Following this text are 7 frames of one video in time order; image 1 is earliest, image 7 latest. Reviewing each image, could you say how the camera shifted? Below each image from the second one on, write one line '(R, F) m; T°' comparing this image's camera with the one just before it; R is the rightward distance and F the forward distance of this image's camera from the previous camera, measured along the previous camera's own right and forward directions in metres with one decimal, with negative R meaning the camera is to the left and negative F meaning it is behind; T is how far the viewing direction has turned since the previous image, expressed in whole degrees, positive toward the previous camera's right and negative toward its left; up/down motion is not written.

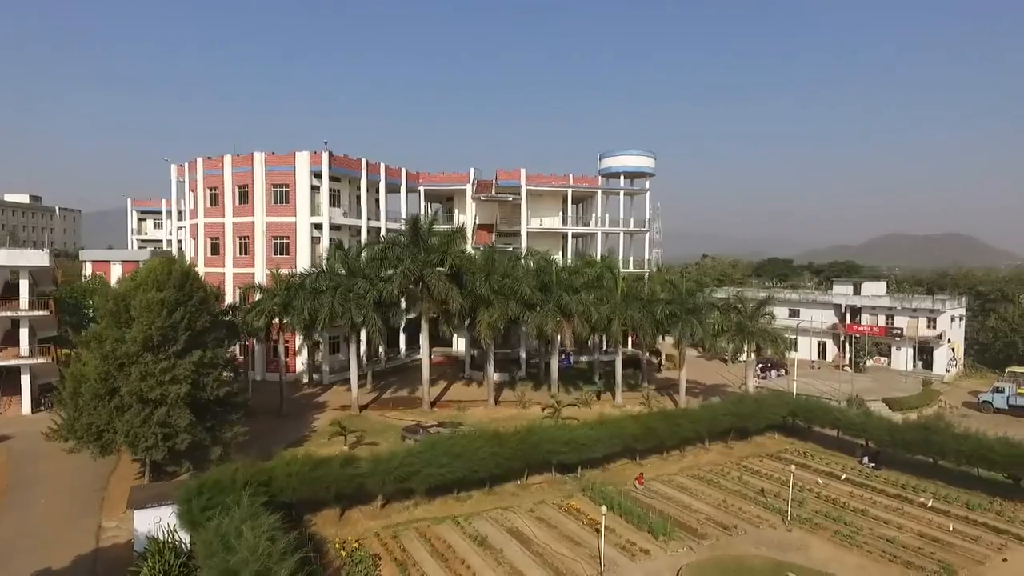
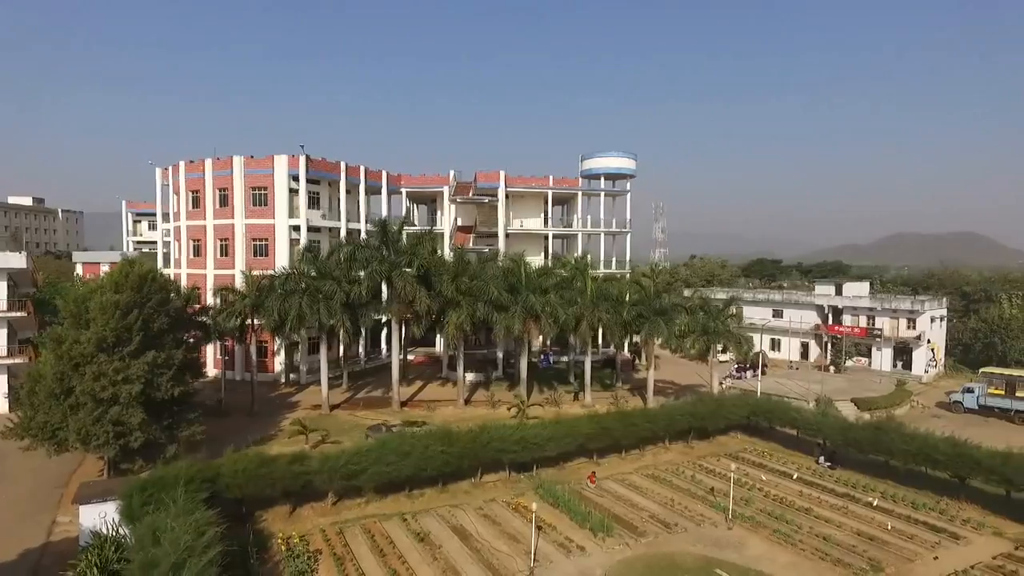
(+2.1, -0.4) m; -1°
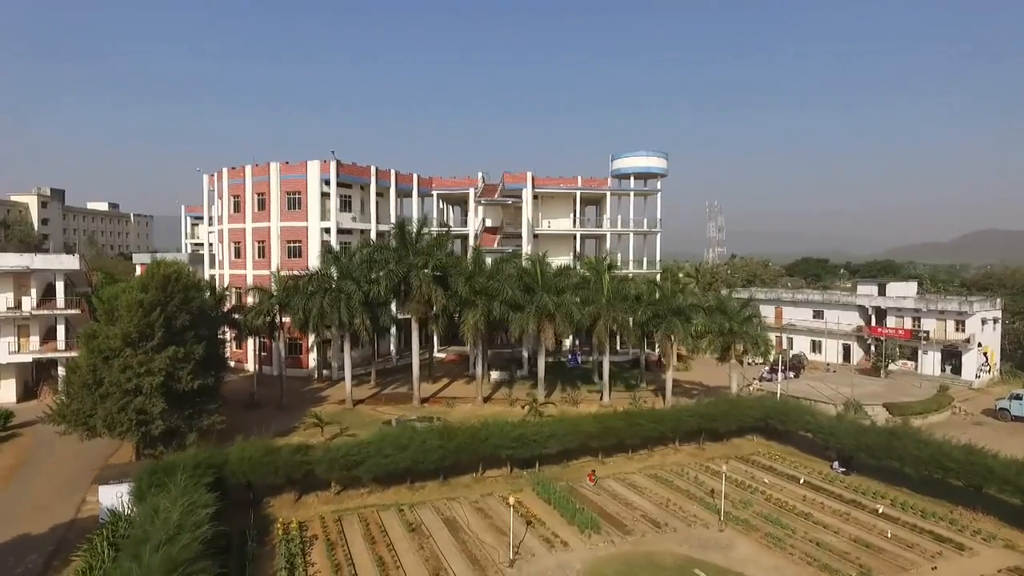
(+2.3, -0.4) m; -5°
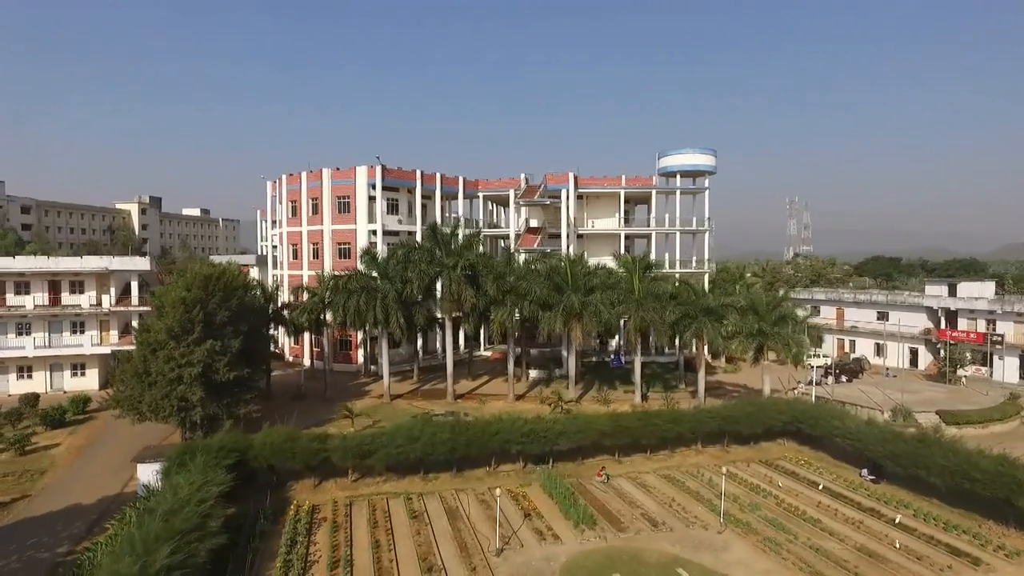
(+2.7, -0.5) m; -7°
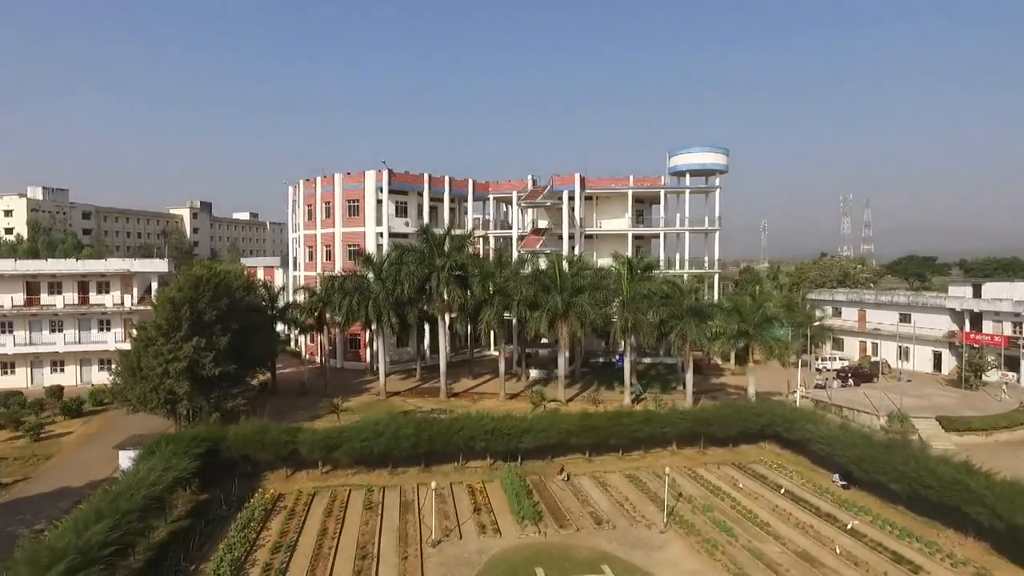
(+3.7, -0.4) m; -5°
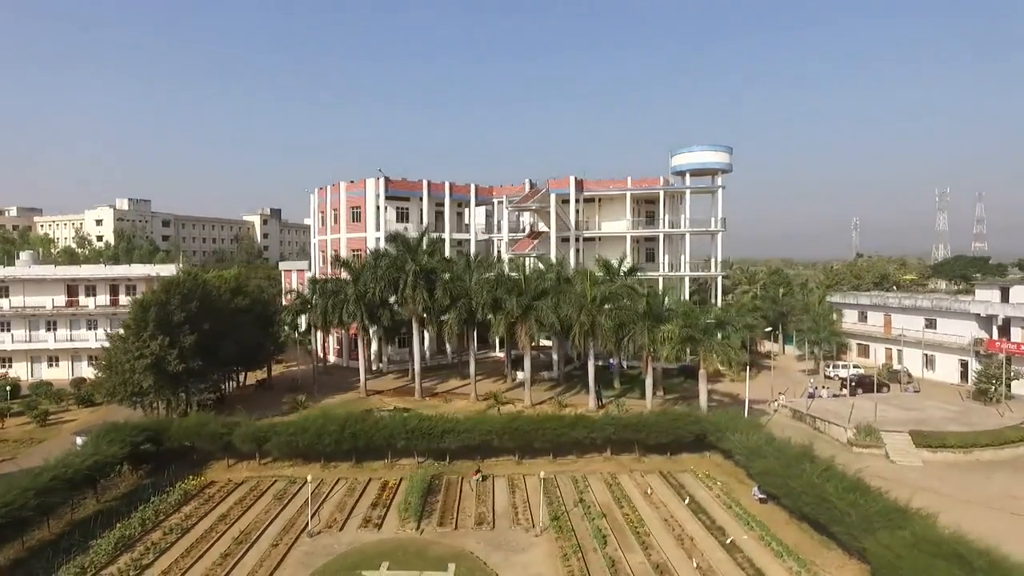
(+7.0, 0.0) m; -8°
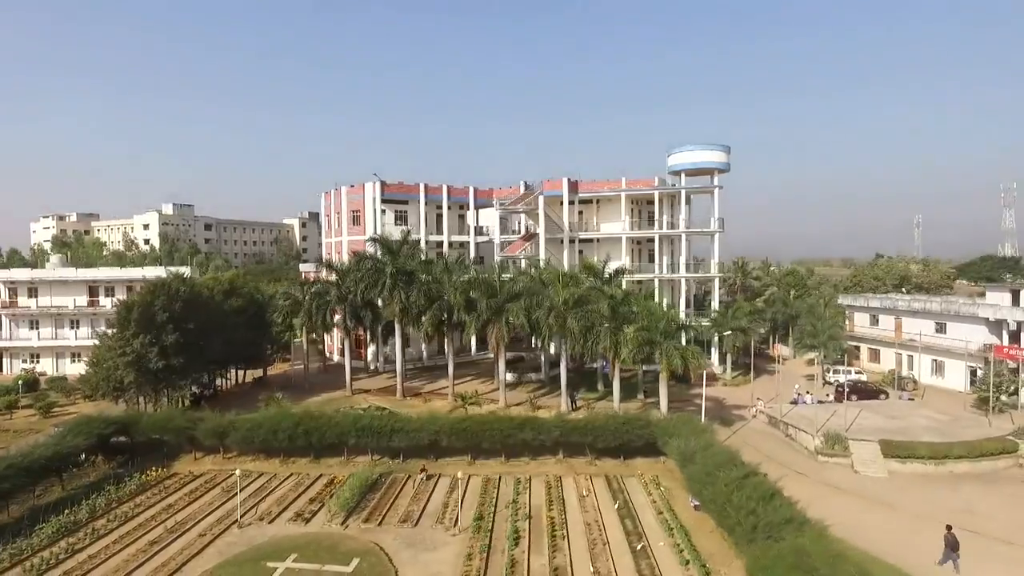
(+4.5, 0.0) m; -5°
